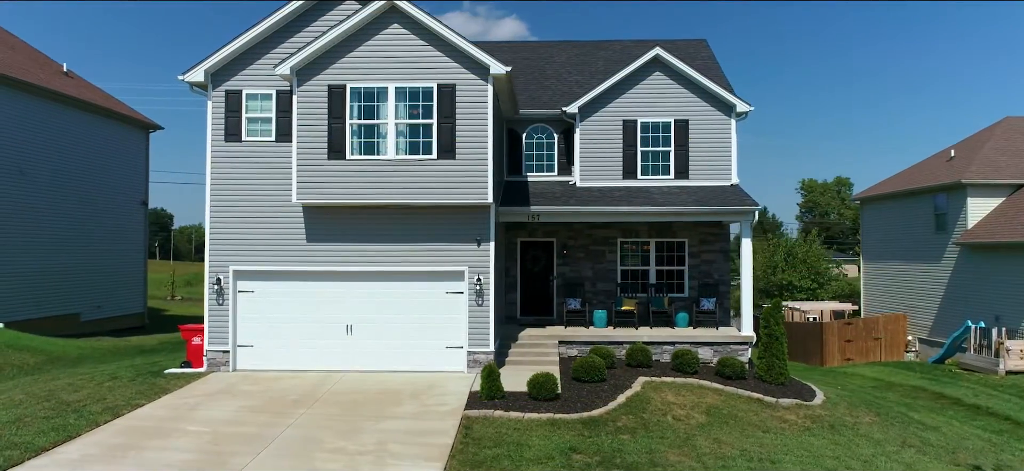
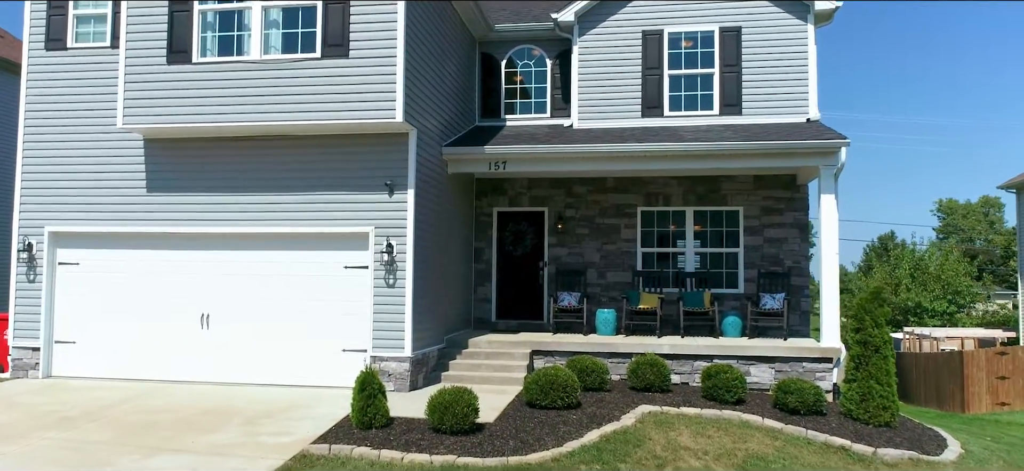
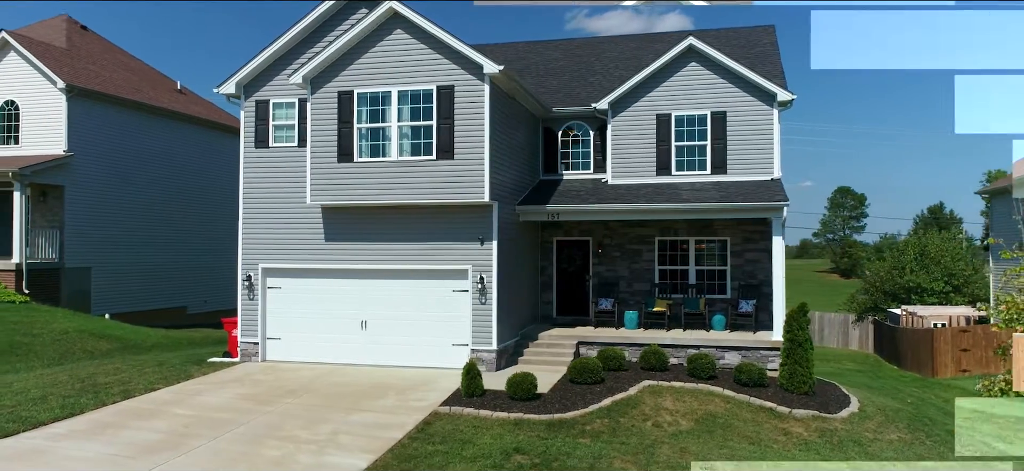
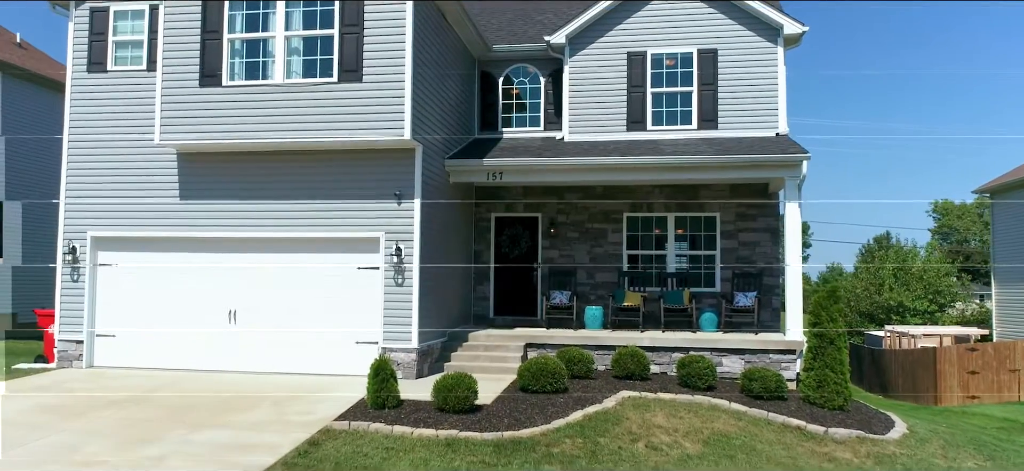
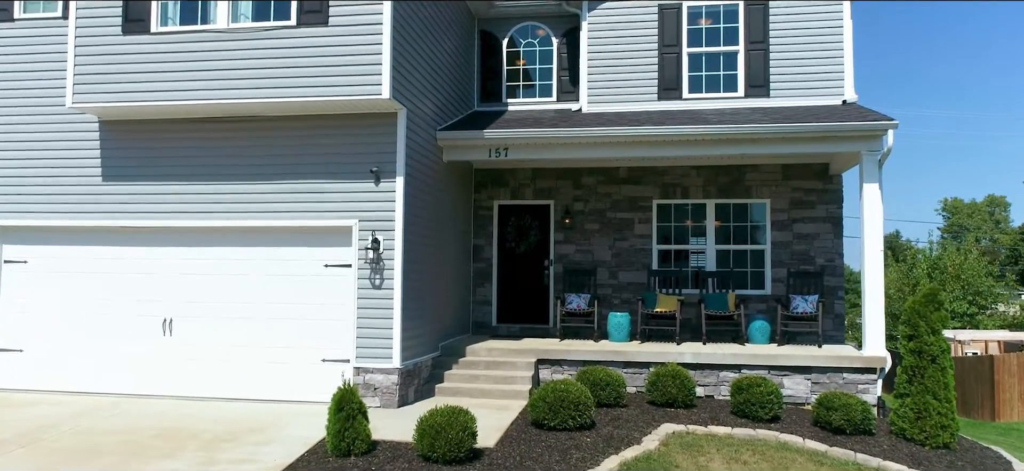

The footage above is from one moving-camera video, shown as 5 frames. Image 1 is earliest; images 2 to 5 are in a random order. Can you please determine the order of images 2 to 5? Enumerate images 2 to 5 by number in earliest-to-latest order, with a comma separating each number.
3, 4, 2, 5
